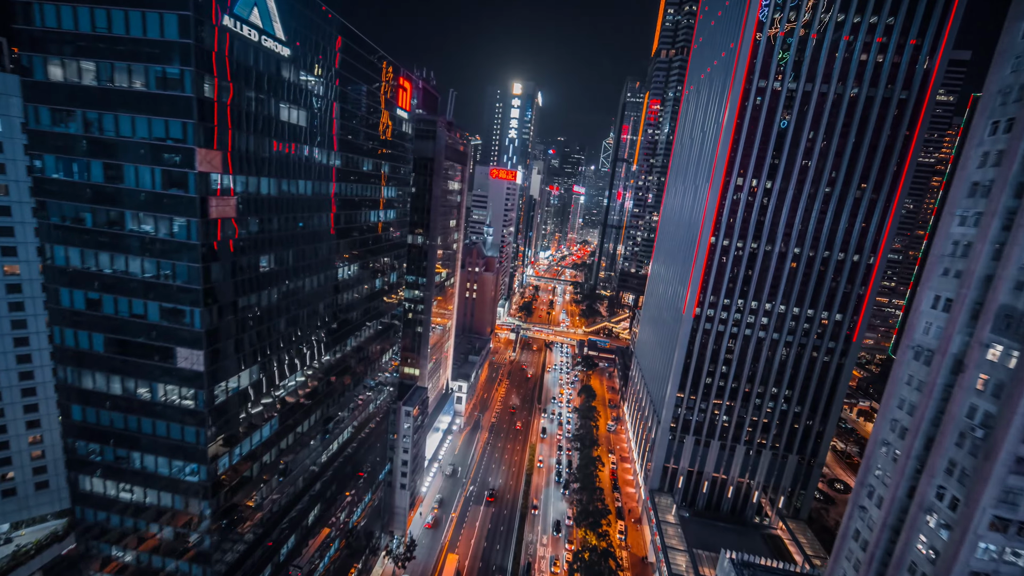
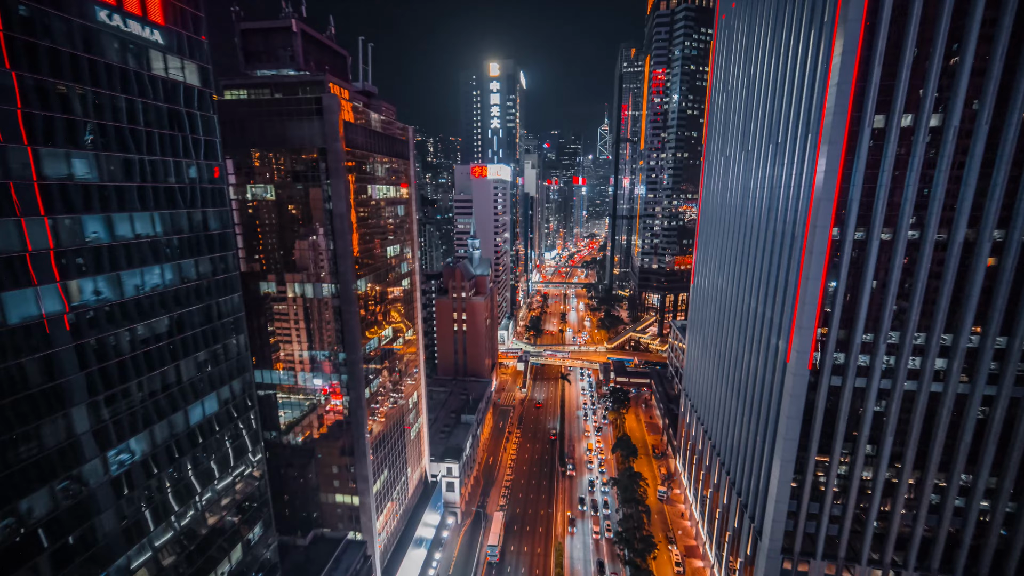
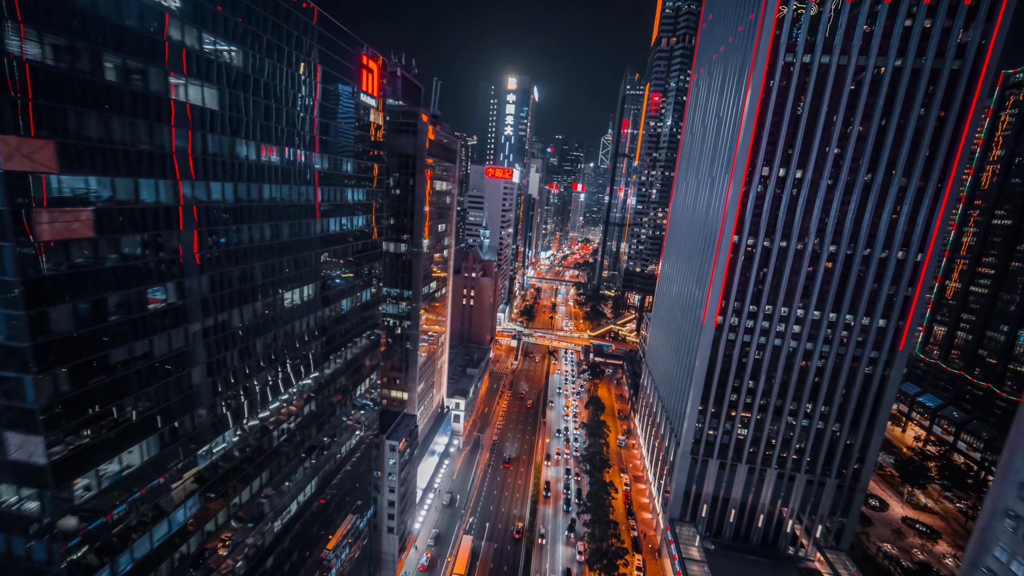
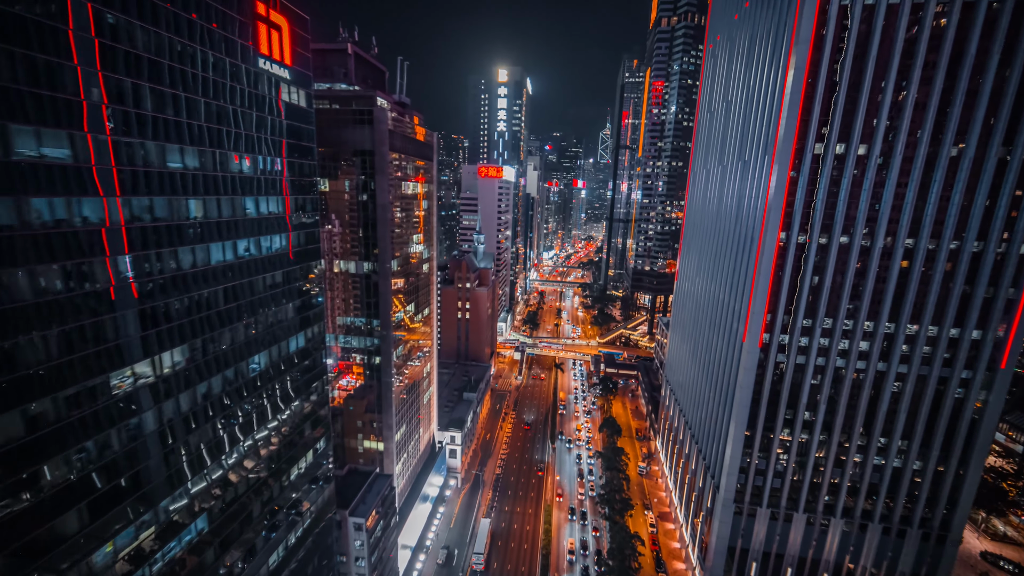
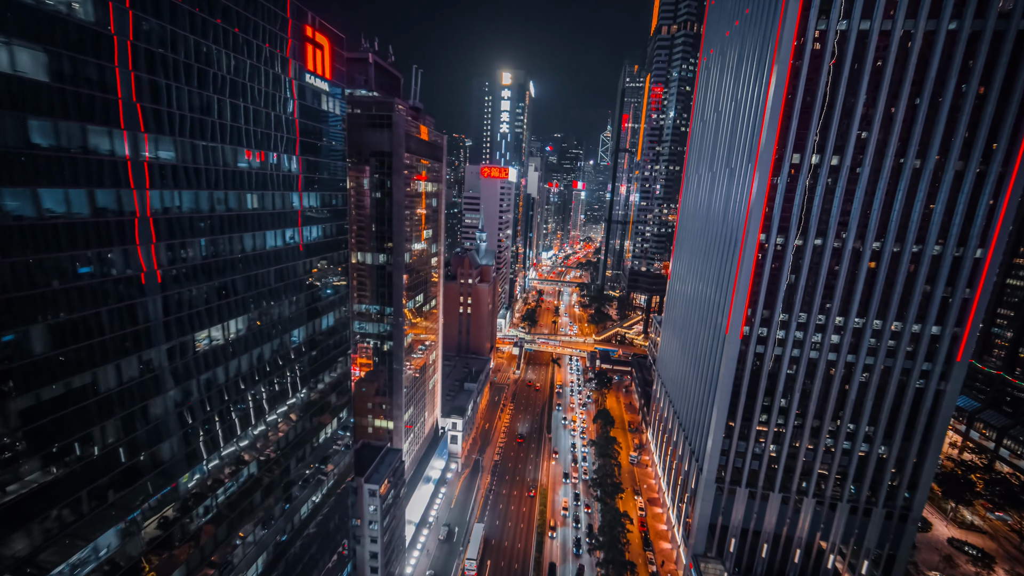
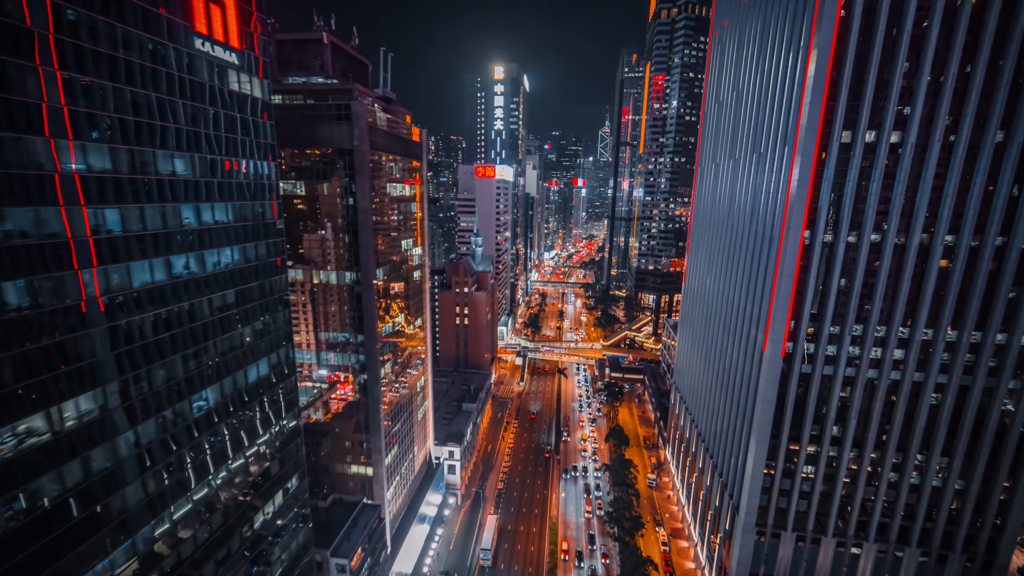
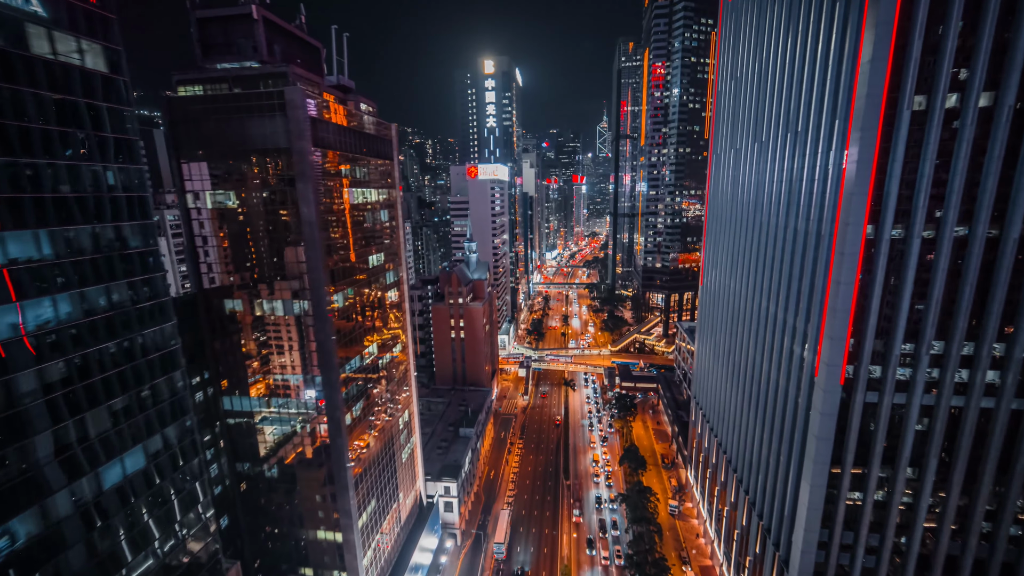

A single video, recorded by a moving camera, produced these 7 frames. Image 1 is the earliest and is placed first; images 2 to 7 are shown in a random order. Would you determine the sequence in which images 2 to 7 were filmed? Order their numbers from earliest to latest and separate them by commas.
3, 5, 4, 6, 2, 7
